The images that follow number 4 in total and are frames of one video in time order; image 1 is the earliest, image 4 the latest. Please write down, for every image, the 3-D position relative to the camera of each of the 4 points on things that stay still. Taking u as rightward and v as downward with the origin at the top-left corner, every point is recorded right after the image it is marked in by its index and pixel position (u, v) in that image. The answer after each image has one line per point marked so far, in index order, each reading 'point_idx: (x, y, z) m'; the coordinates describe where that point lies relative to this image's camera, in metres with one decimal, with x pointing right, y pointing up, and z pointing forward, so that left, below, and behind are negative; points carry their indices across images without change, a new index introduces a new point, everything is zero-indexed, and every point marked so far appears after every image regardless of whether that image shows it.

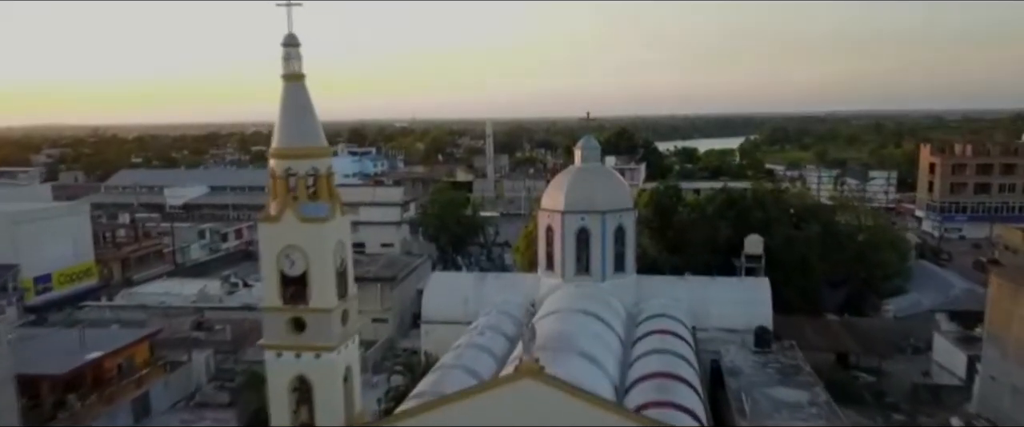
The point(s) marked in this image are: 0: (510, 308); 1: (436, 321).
0: (0.0, -1.1, +16.6) m
1: (-0.9, -1.3, +17.7) m
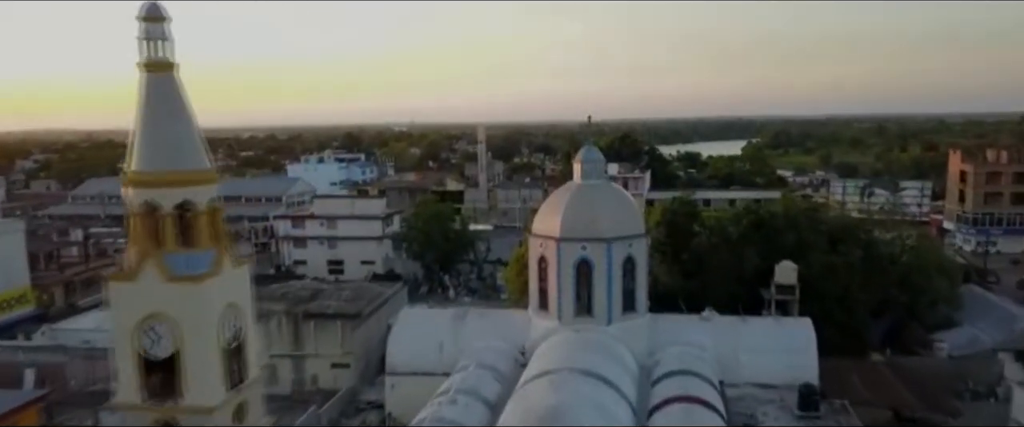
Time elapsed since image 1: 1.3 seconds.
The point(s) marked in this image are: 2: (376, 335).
0: (-0.2, -1.3, +13.4) m
1: (-1.1, -1.6, +14.5) m
2: (-1.6, -1.4, +17.2) m
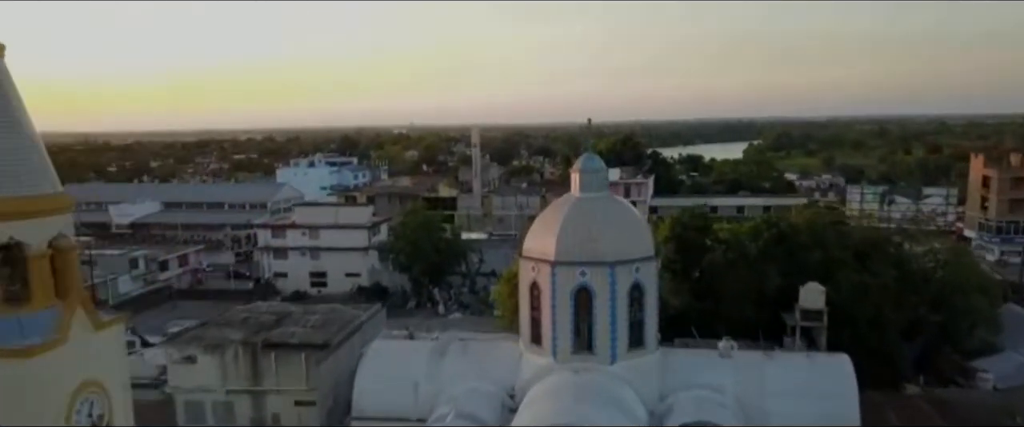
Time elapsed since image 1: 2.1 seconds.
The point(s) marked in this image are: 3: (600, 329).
0: (-0.3, -1.5, +11.4) m
1: (-1.2, -1.7, +12.5) m
2: (-1.7, -1.6, +15.2) m
3: (+0.7, -0.9, +11.6) m
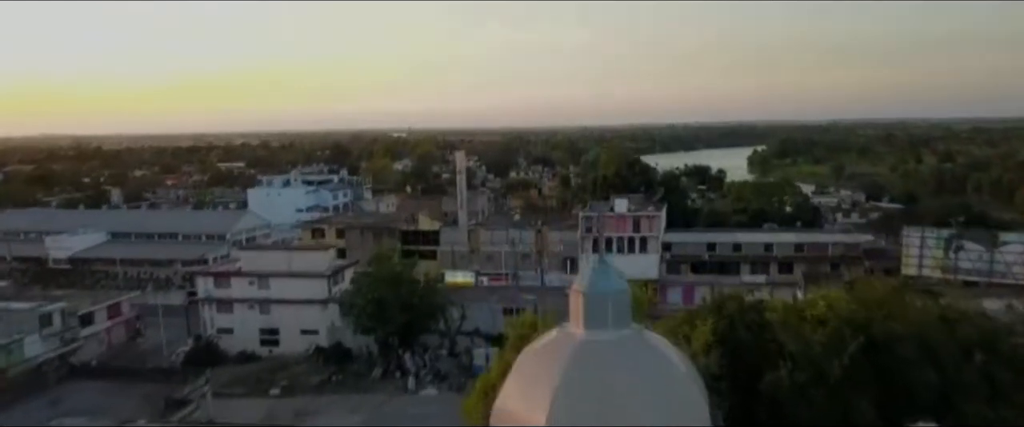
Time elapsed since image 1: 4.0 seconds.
0: (-0.5, -2.2, +6.5) m
1: (-1.4, -2.5, +7.6) m
2: (-1.9, -2.3, +10.3) m
3: (+0.5, -1.7, +6.7) m
